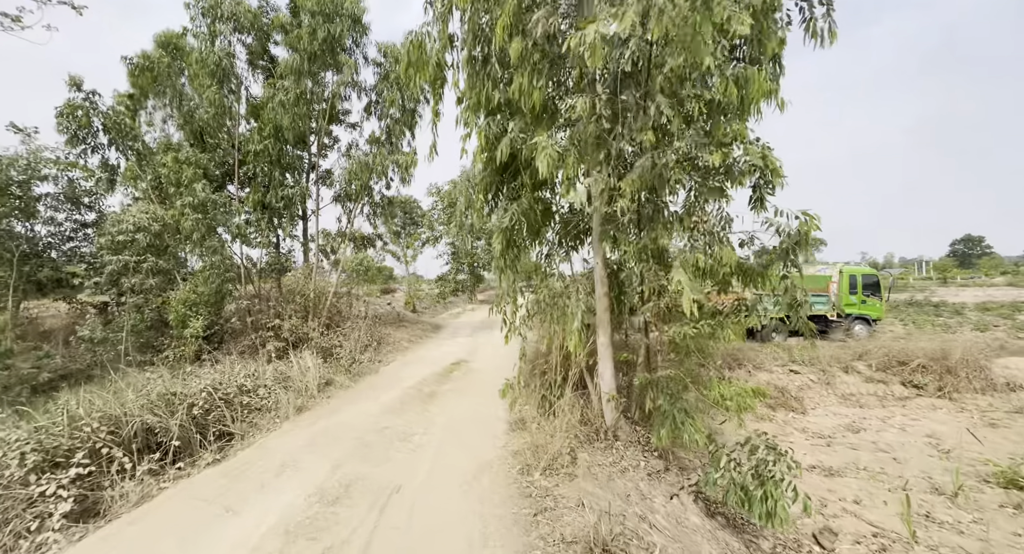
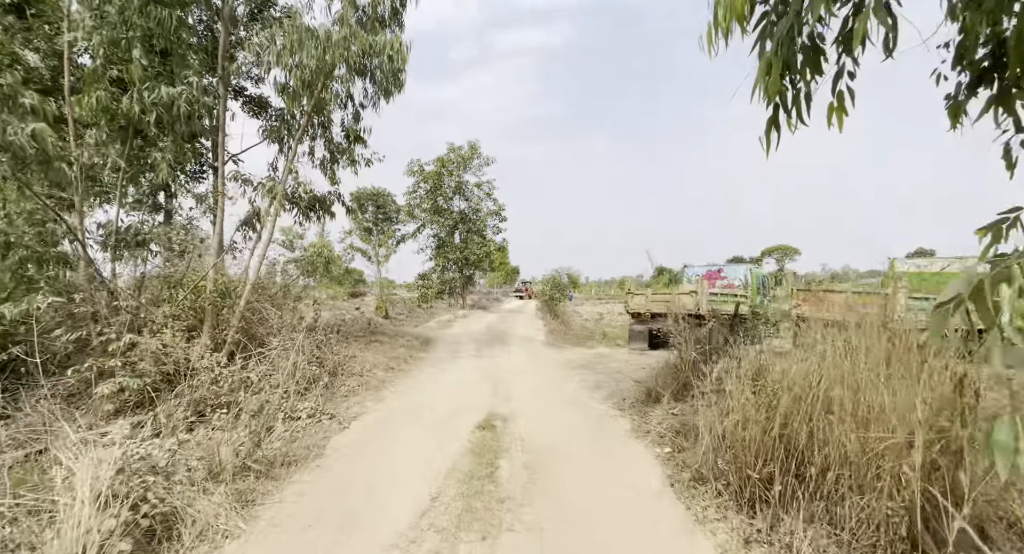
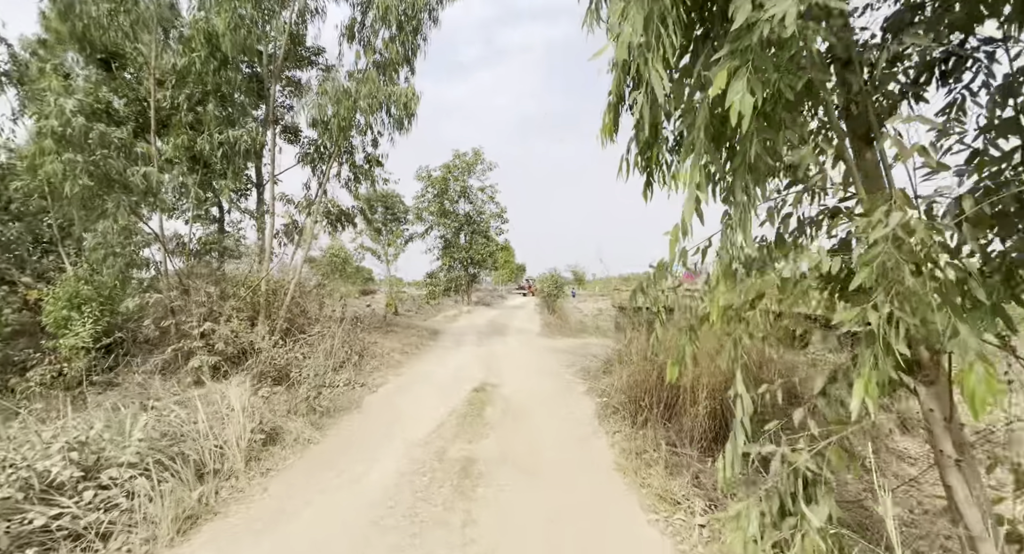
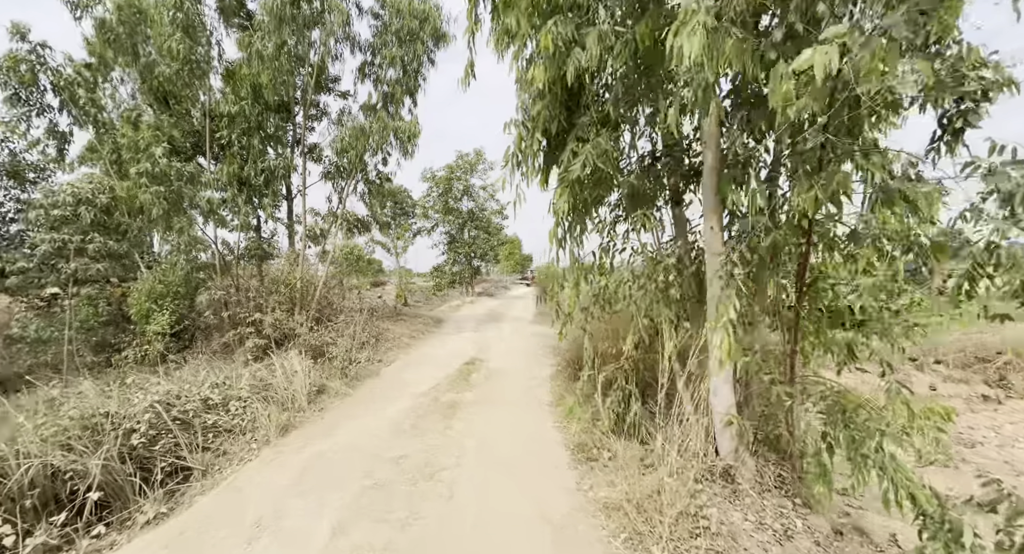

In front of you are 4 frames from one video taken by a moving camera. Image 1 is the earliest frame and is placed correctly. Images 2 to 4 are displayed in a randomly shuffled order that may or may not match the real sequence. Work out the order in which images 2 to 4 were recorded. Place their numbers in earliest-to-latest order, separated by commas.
4, 3, 2
